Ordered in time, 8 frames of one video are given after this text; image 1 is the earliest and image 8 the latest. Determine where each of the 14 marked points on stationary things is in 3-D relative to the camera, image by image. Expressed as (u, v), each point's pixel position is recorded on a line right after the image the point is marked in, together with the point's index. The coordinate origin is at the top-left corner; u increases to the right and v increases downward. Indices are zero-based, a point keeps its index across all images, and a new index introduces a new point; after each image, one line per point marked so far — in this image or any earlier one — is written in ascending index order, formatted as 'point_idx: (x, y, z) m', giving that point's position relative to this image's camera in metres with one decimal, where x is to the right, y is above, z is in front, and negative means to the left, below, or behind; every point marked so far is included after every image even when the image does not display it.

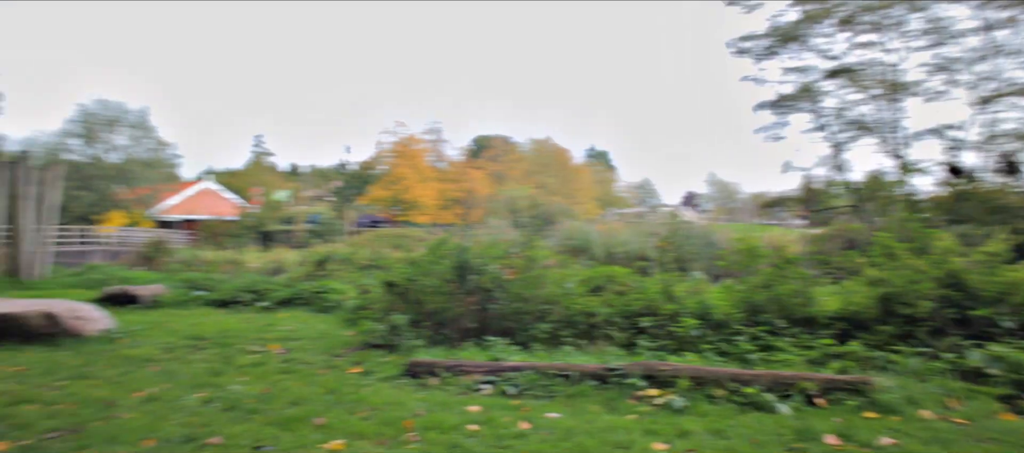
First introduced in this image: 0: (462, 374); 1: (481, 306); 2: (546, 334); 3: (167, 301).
0: (-0.3, -1.0, +5.2) m
1: (-0.3, -0.7, +6.6) m
2: (+0.3, -0.9, +6.4) m
3: (-4.8, -1.0, +10.7) m
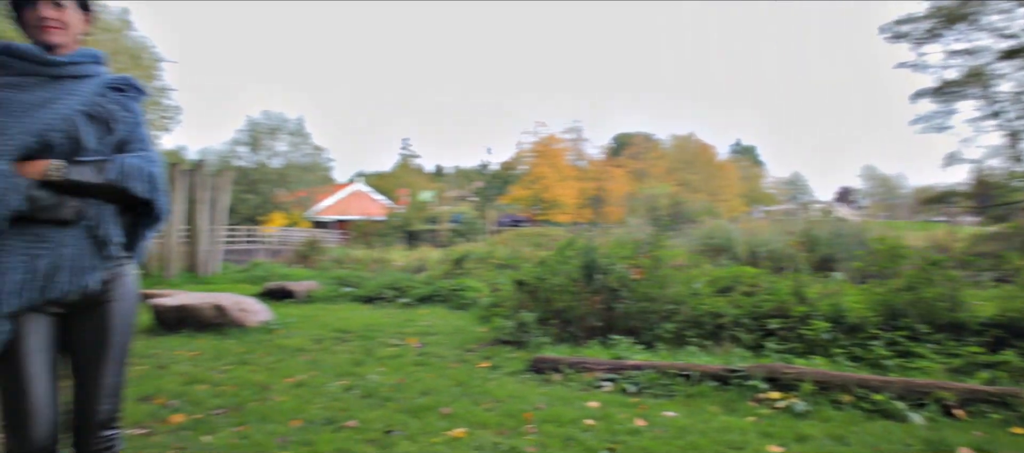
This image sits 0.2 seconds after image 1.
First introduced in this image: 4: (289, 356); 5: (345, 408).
0: (+0.5, -1.0, +5.3) m
1: (+0.8, -0.7, +6.7) m
2: (+1.3, -0.9, +6.4) m
3: (-2.9, -1.0, +11.6) m
4: (-1.9, -1.1, +6.7) m
5: (-1.0, -1.1, +4.6) m
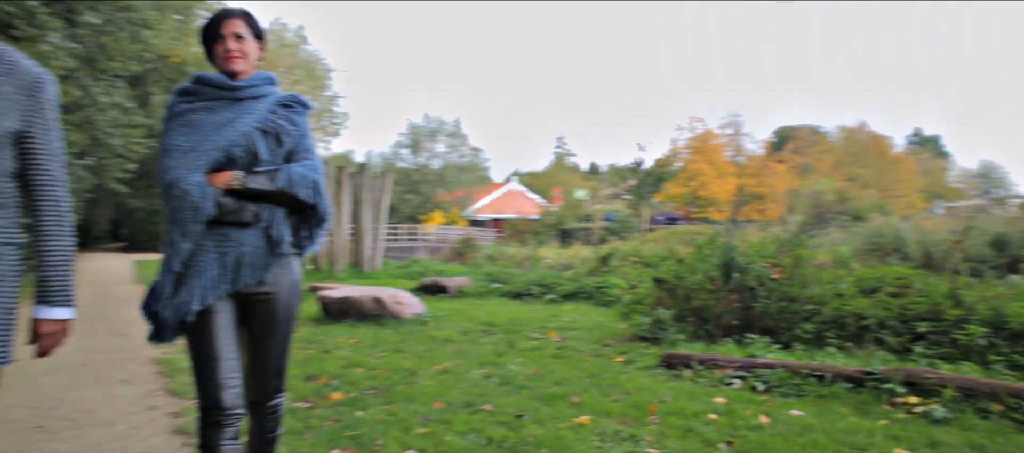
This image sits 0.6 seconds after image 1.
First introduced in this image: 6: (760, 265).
0: (+1.4, -1.0, +5.4) m
1: (+2.0, -0.7, +6.7) m
2: (+2.4, -0.9, +6.3) m
3: (-0.6, -1.0, +12.2) m
4: (-0.7, -1.1, +7.3) m
5: (-0.2, -1.1, +5.0) m
6: (+2.1, -0.3, +6.7) m
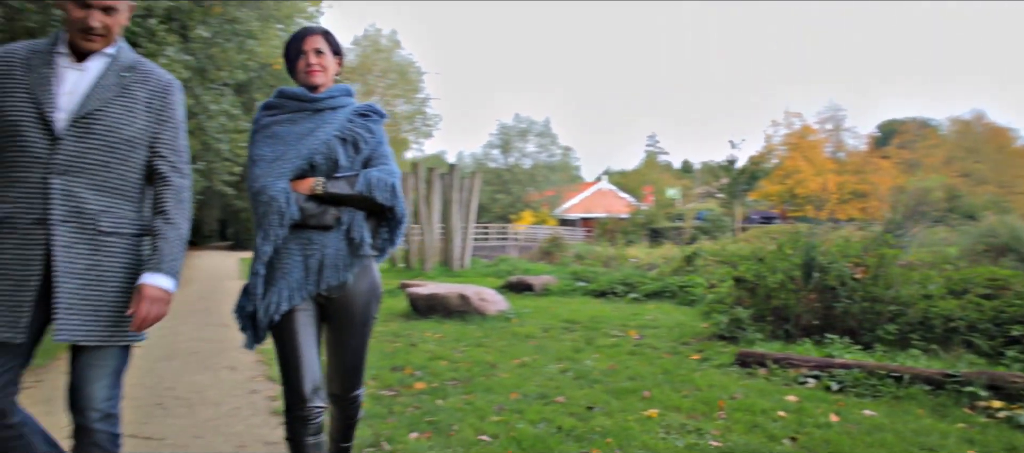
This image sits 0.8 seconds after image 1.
0: (+1.9, -1.0, +5.4) m
1: (+2.7, -0.7, +6.6) m
2: (+3.1, -0.9, +6.2) m
3: (+0.7, -1.0, +12.4) m
4: (+0.1, -1.1, +7.5) m
5: (+0.3, -1.1, +5.2) m
6: (+2.8, -0.3, +6.6) m
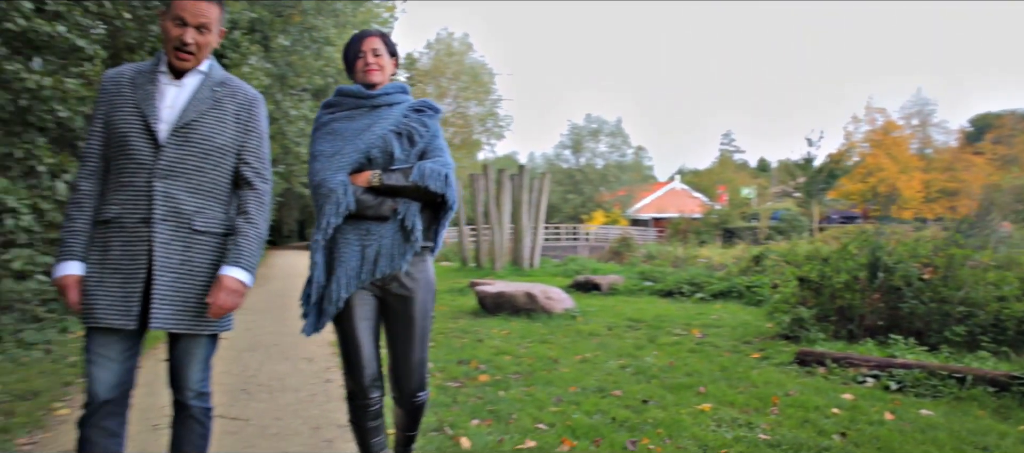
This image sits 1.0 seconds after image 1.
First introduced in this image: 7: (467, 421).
0: (+2.4, -1.0, +5.4) m
1: (+3.2, -0.7, +6.6) m
2: (+3.6, -0.9, +6.1) m
3: (+1.8, -1.0, +12.5) m
4: (+0.7, -1.1, +7.7) m
5: (+0.7, -1.1, +5.4) m
6: (+3.4, -0.3, +6.5) m
7: (-0.2, -1.0, +4.1) m
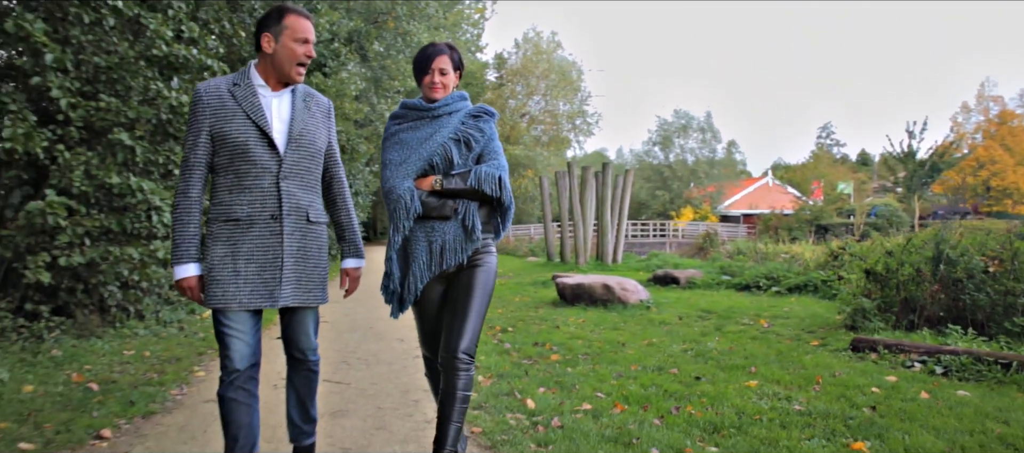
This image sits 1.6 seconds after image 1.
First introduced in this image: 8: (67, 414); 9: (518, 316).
0: (+2.9, -0.9, +5.7) m
1: (+3.8, -0.6, +6.8) m
2: (+4.1, -0.8, +6.3) m
3: (+3.1, -0.9, +12.8) m
4: (+1.5, -1.1, +8.2) m
5: (+1.2, -1.0, +5.9) m
6: (+4.0, -0.3, +6.7) m
7: (+0.1, -1.0, +4.7) m
8: (-2.2, -0.9, +3.9) m
9: (+0.1, -1.1, +9.4) m
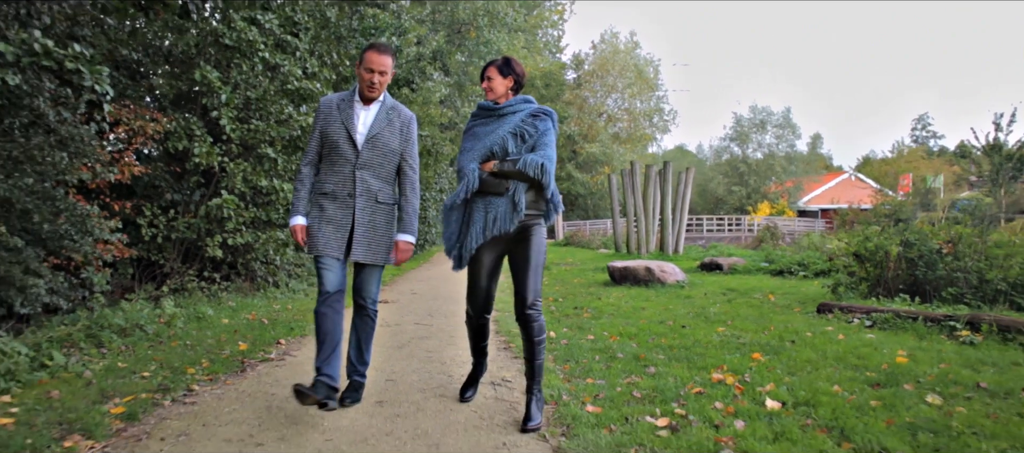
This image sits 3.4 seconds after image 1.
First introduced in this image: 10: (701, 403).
0: (+3.2, -0.8, +7.4) m
1: (+4.3, -0.5, +8.3) m
2: (+4.6, -0.7, +7.8) m
3: (+4.3, -0.8, +14.5) m
4: (+2.1, -0.9, +10.0) m
5: (+1.6, -0.9, +7.7) m
6: (+4.5, -0.2, +8.3) m
7: (+0.4, -0.9, +6.7) m
8: (-2.0, -0.8, +6.1) m
9: (+0.8, -1.0, +11.3) m
10: (+1.0, -0.9, +3.9) m
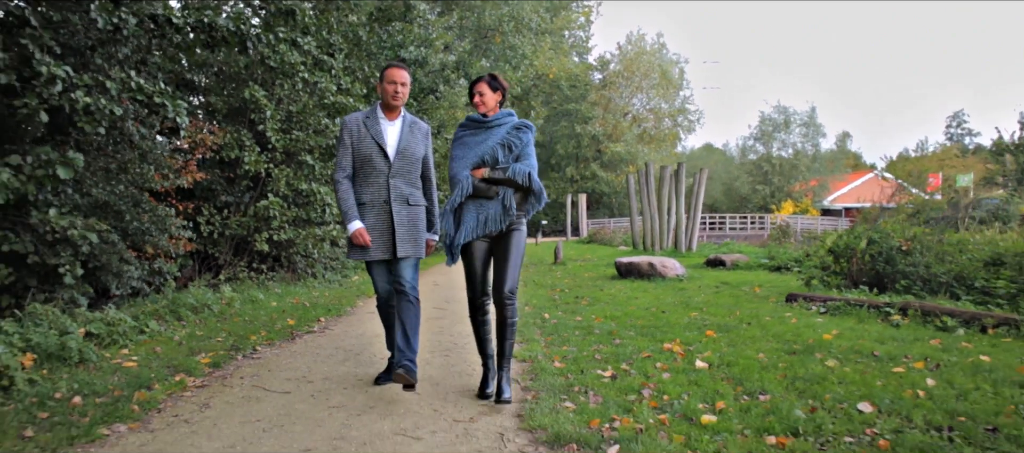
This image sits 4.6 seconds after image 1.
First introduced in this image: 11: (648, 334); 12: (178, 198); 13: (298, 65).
0: (+3.3, -0.8, +8.4) m
1: (+4.4, -0.5, +9.3) m
2: (+4.6, -0.7, +8.8) m
3: (+4.6, -0.8, +15.5) m
4: (+2.3, -0.9, +11.1) m
5: (+1.7, -0.9, +8.8) m
6: (+4.5, -0.2, +9.3) m
7: (+0.4, -0.9, +7.9) m
8: (-2.0, -0.8, +7.4) m
9: (+1.1, -0.9, +12.5) m
10: (+0.9, -0.9, +5.1) m
11: (+1.1, -0.9, +6.4) m
12: (-4.0, +0.3, +9.2) m
13: (-2.7, +2.0, +9.7) m
